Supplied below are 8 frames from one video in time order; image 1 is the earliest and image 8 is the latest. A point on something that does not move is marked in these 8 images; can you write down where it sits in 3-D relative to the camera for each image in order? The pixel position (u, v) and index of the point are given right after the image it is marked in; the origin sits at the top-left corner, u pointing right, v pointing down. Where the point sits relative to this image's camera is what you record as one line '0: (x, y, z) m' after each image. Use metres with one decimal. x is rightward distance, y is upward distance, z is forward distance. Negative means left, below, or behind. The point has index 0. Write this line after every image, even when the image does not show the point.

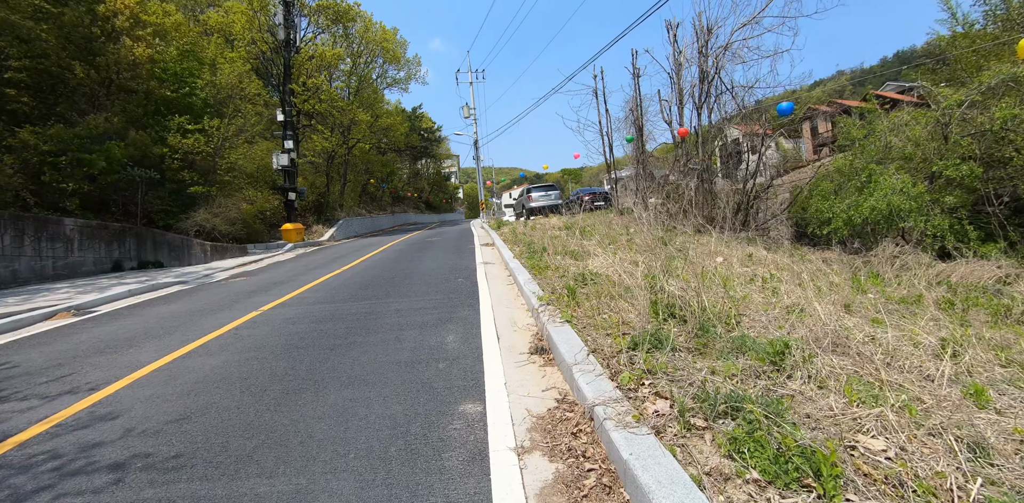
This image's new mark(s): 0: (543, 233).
0: (+0.8, +0.5, +13.4) m
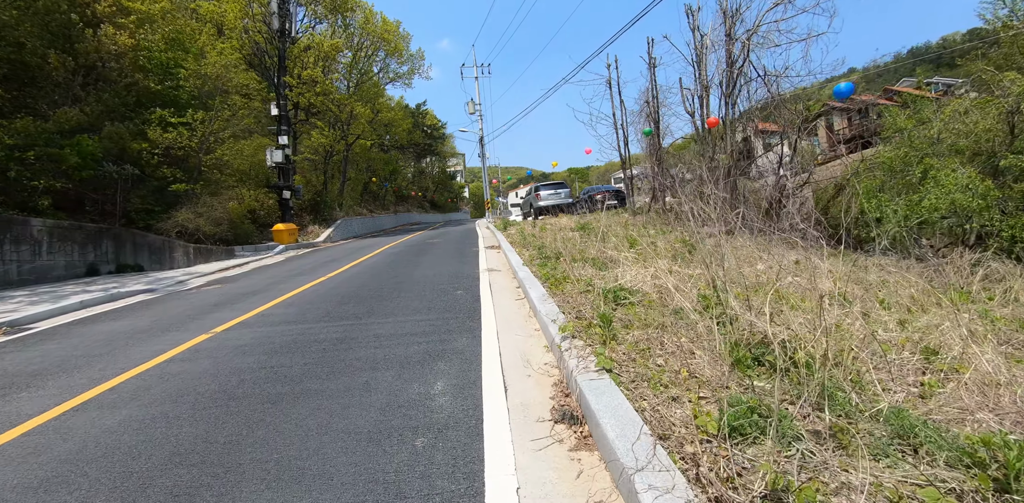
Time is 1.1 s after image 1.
0: (+1.0, +0.4, +12.1) m
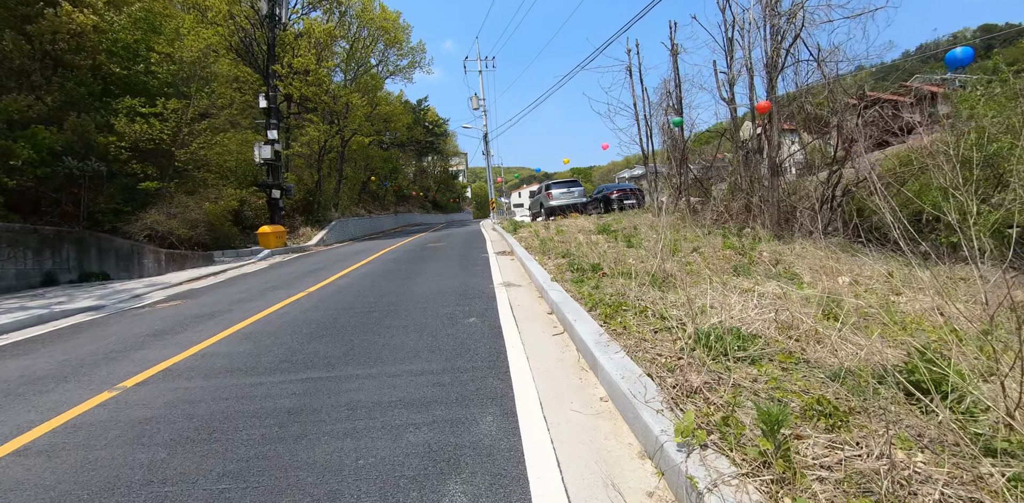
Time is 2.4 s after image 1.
0: (+1.3, +0.2, +10.5) m
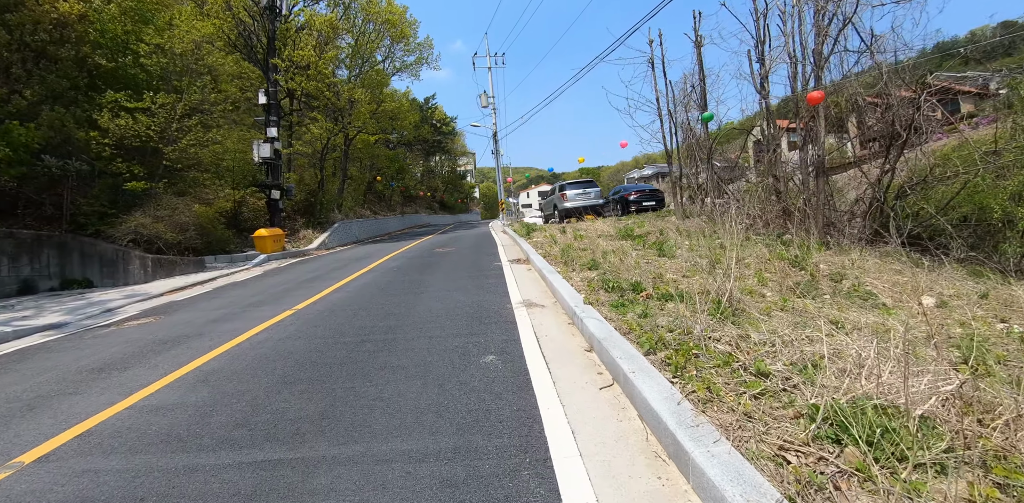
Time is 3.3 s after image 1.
0: (+1.6, +0.1, +9.4) m
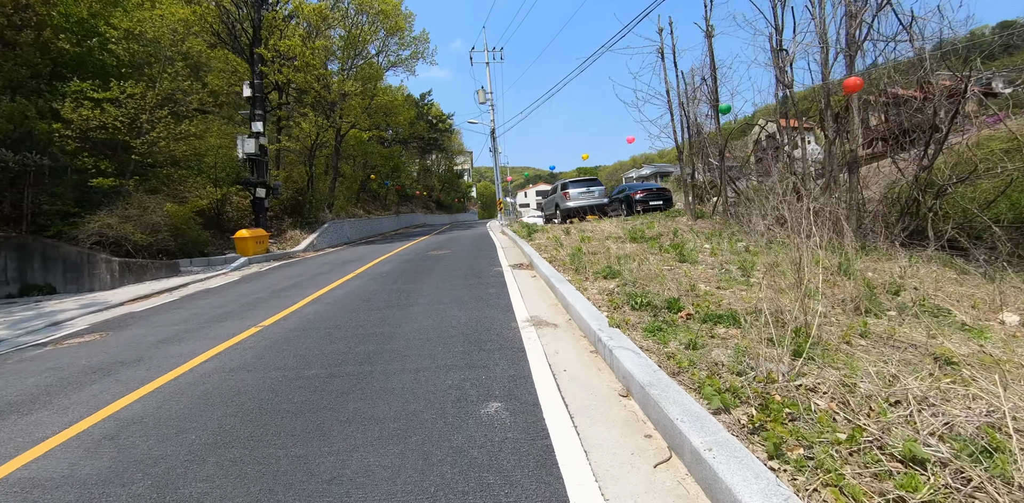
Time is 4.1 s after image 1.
0: (+1.7, 0.0, +8.5) m
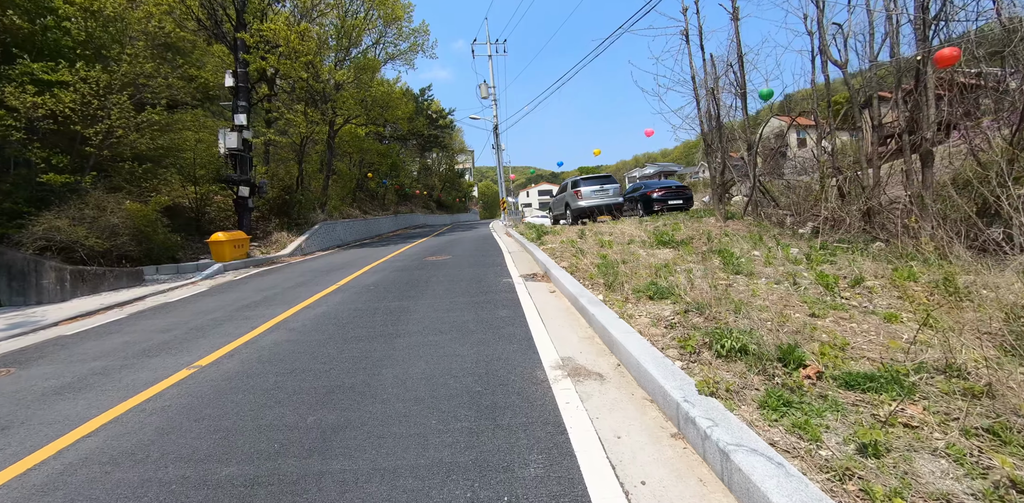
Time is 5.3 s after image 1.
0: (+1.8, -0.1, +7.1) m
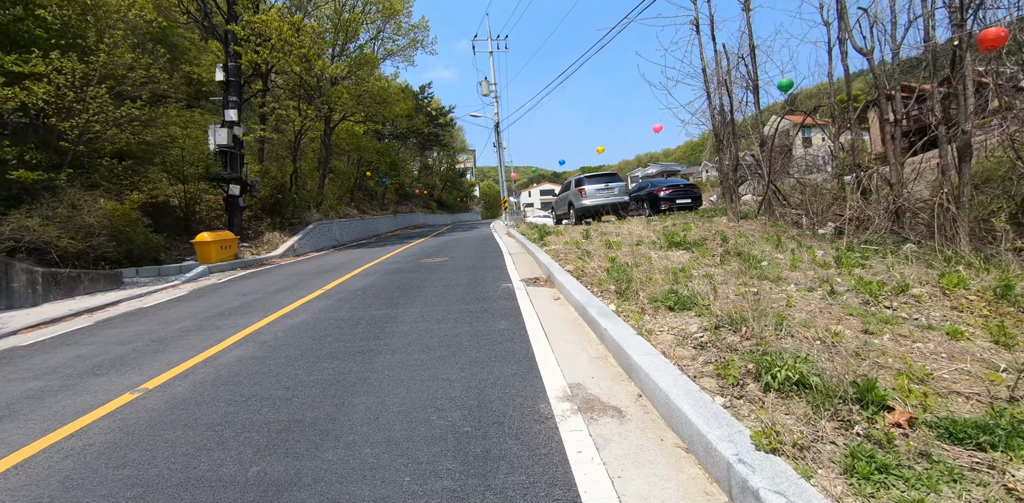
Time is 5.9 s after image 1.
0: (+1.8, -0.1, +6.5) m
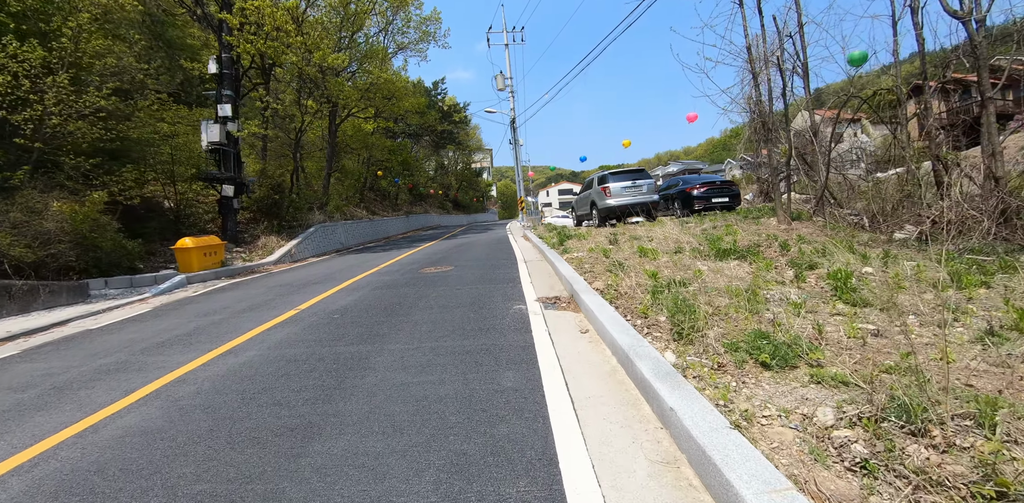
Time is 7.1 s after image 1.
0: (+2.0, -0.3, +5.1) m
